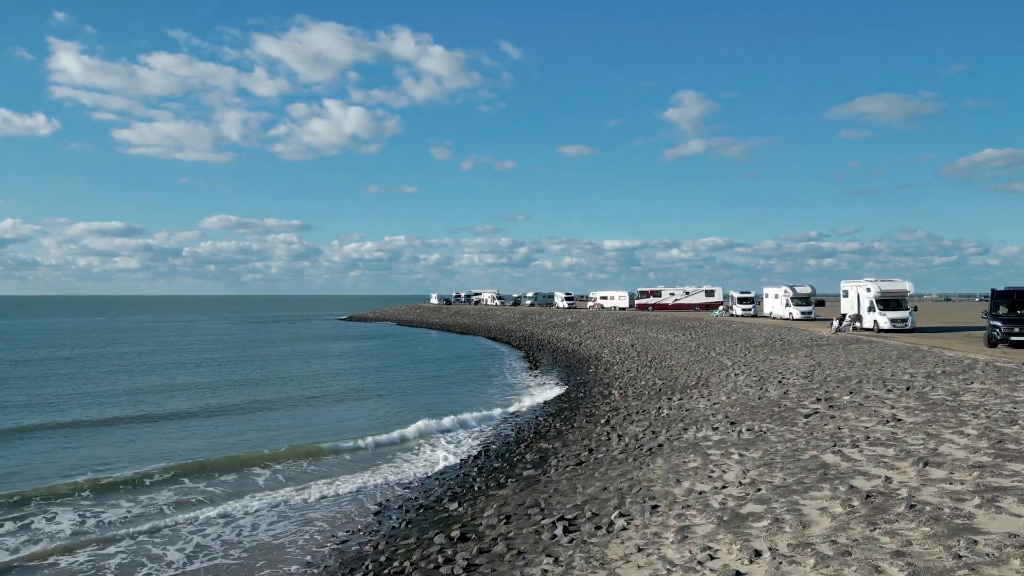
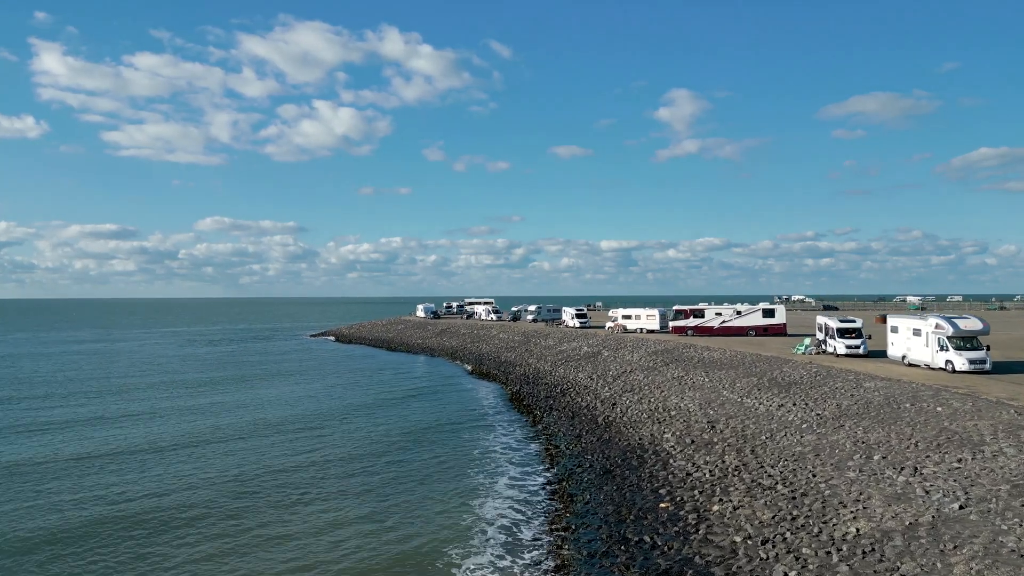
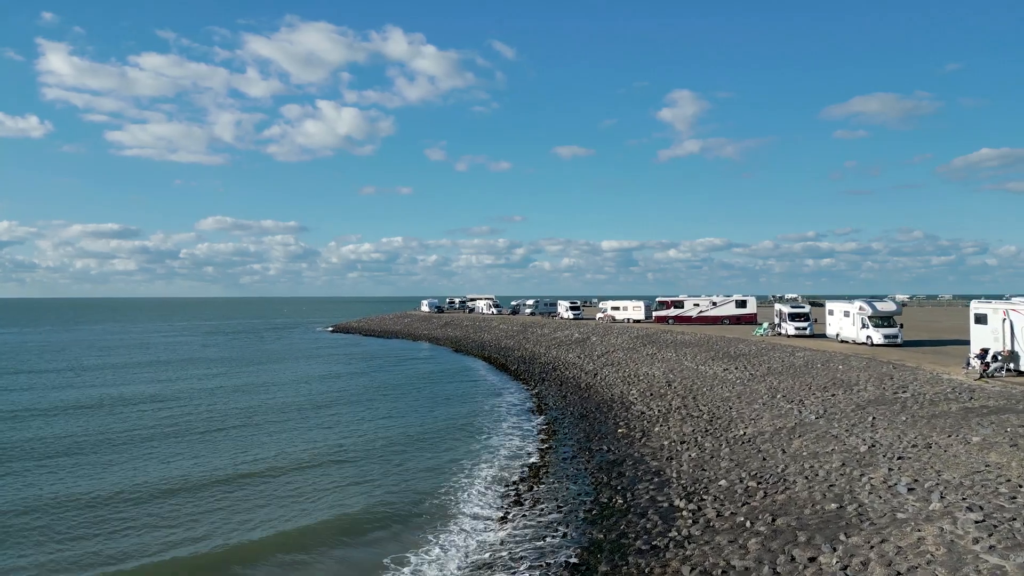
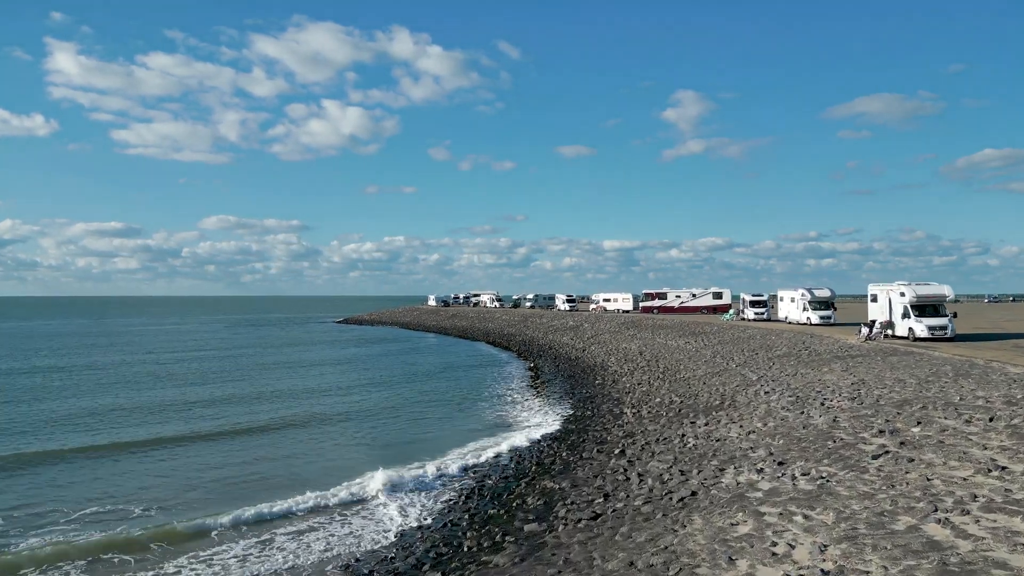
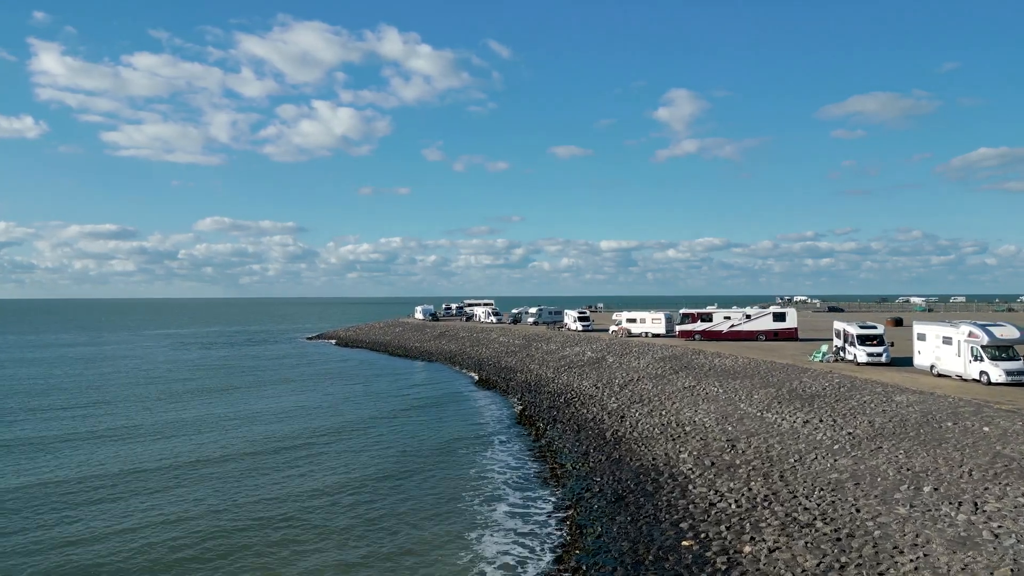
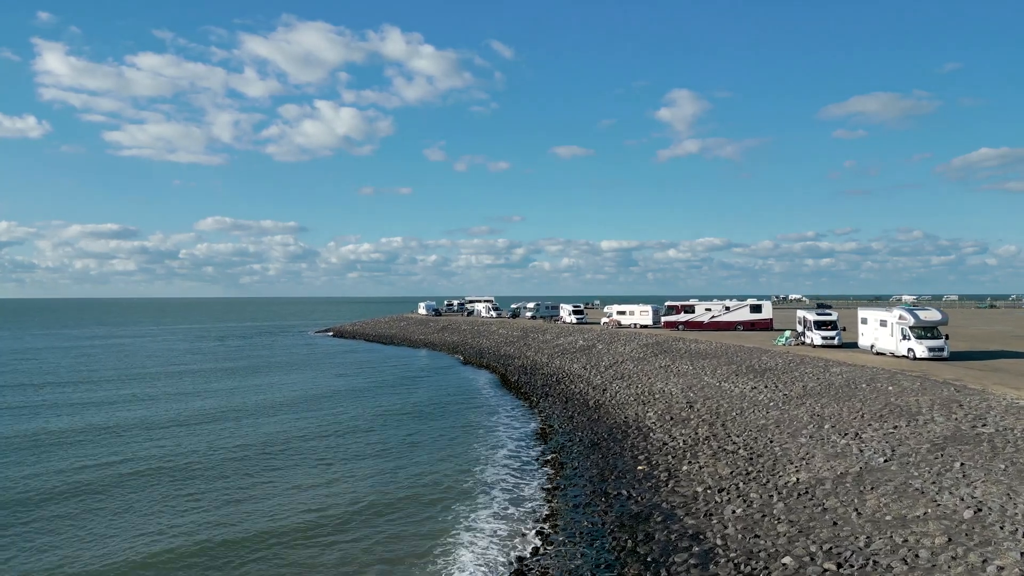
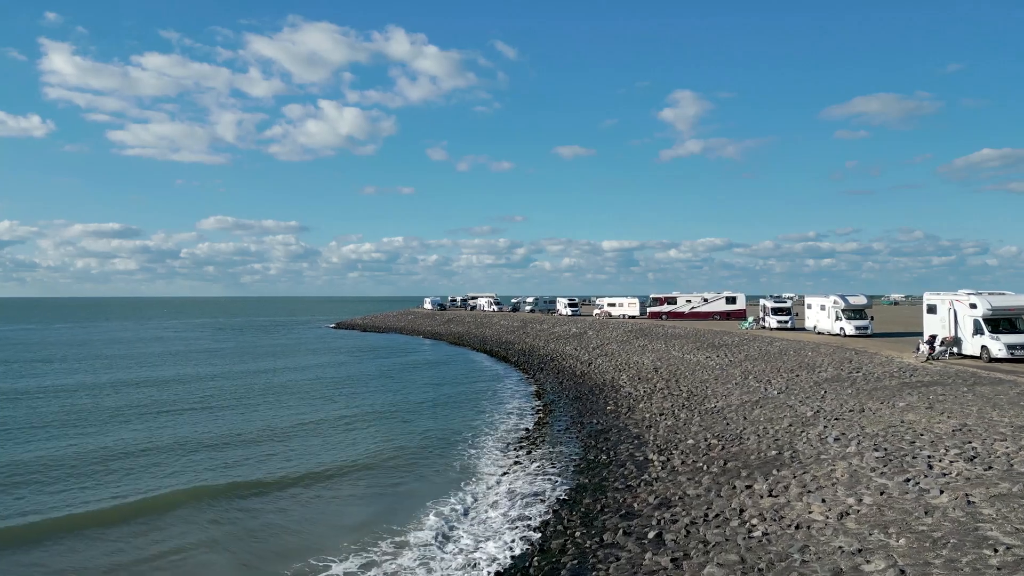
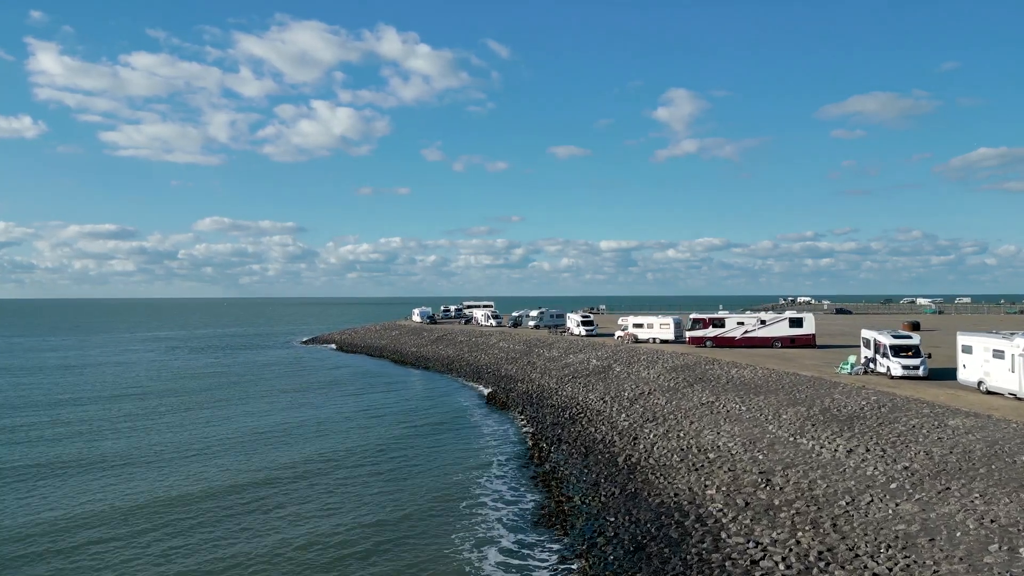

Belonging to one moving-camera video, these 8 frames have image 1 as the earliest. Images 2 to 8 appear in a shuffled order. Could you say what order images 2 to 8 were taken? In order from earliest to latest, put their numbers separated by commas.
4, 7, 3, 6, 2, 5, 8
